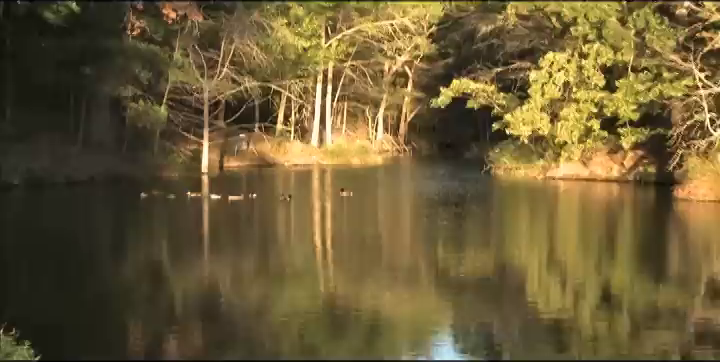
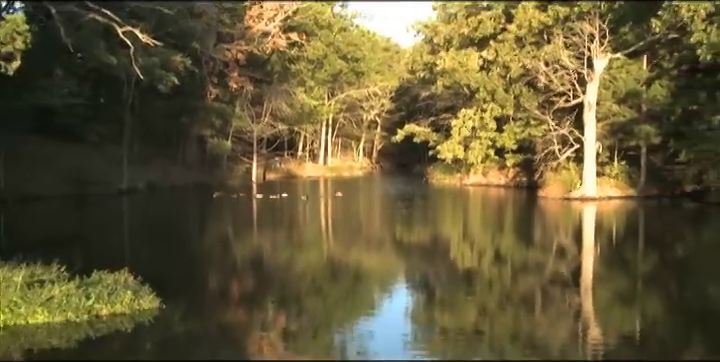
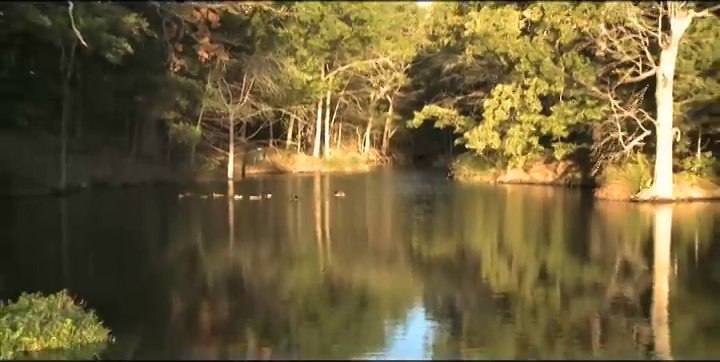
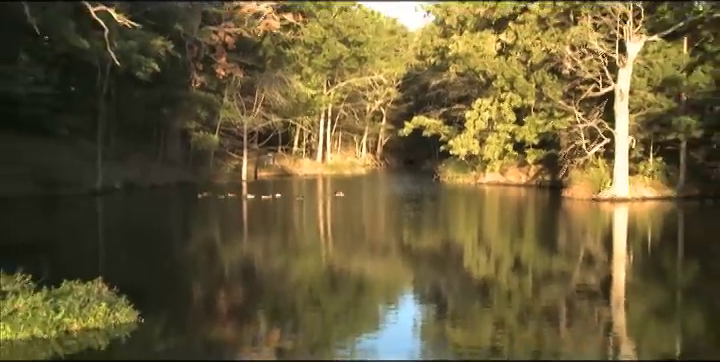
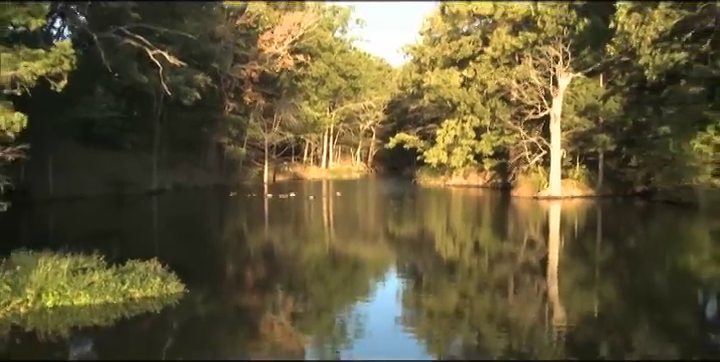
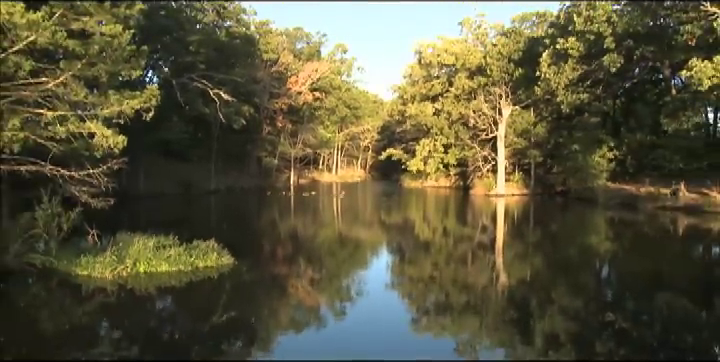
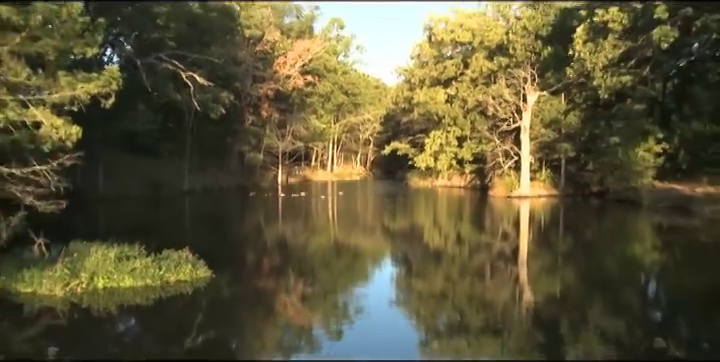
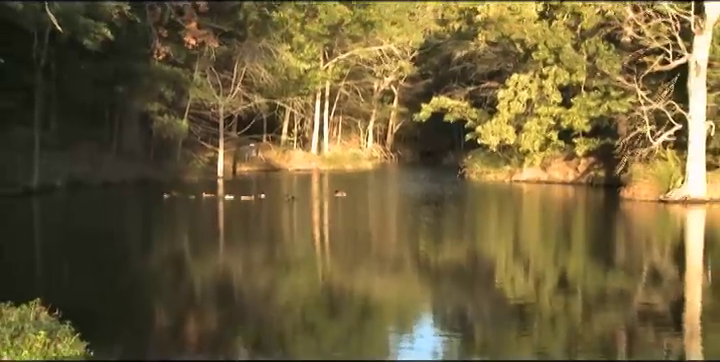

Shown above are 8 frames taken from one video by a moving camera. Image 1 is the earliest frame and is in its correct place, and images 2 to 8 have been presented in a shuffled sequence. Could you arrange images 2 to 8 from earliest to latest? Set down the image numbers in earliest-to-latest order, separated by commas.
8, 3, 4, 2, 5, 7, 6
